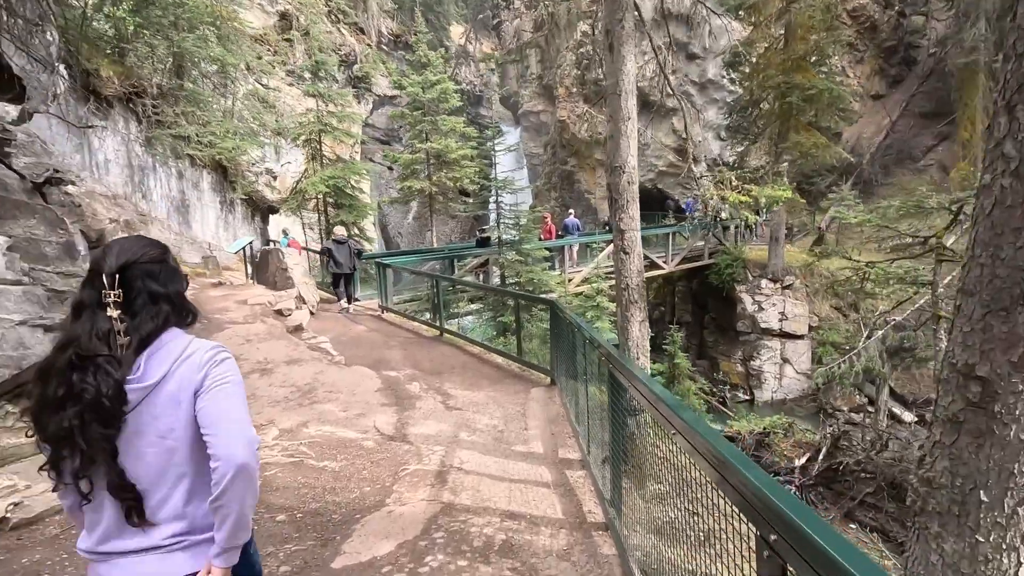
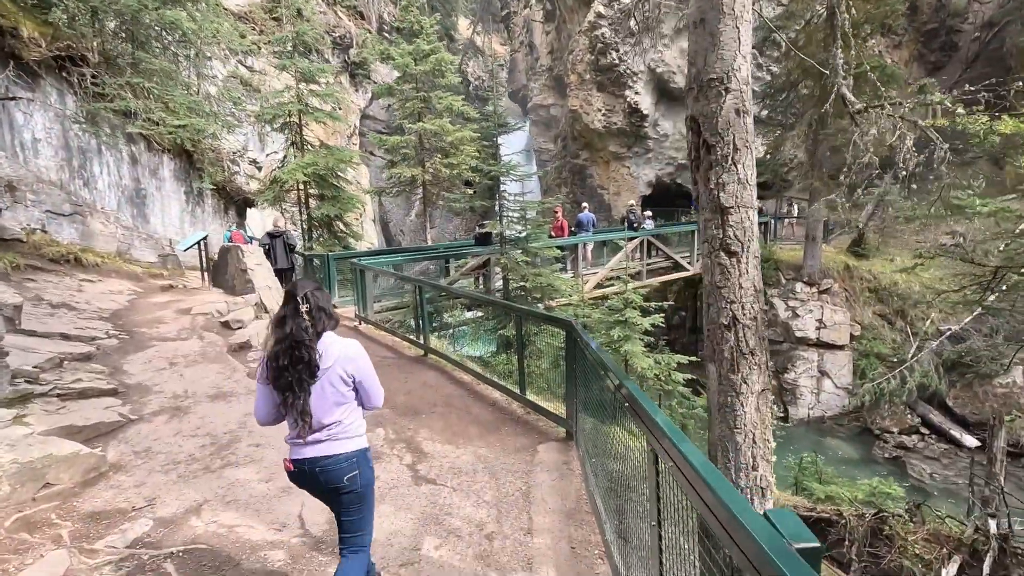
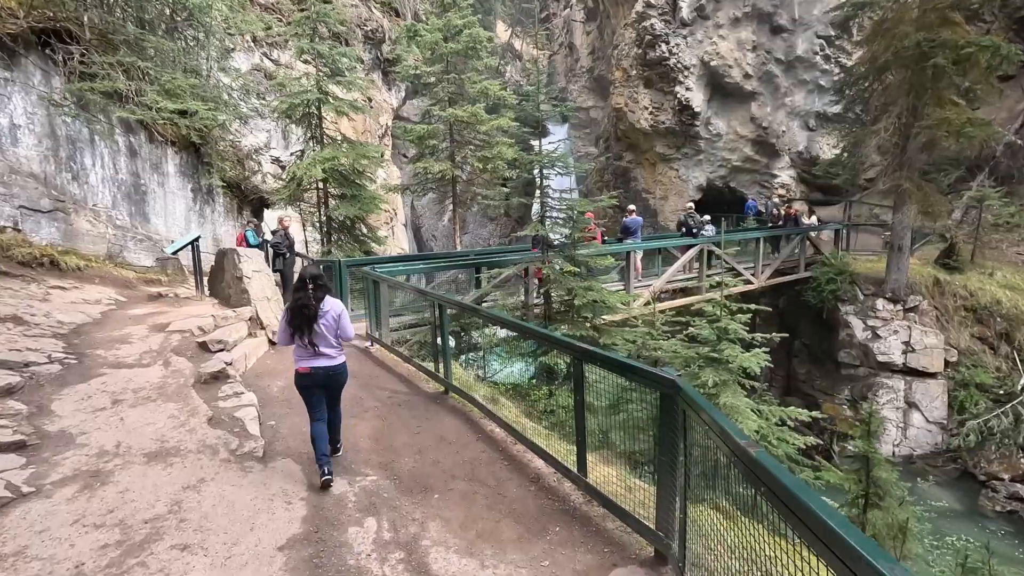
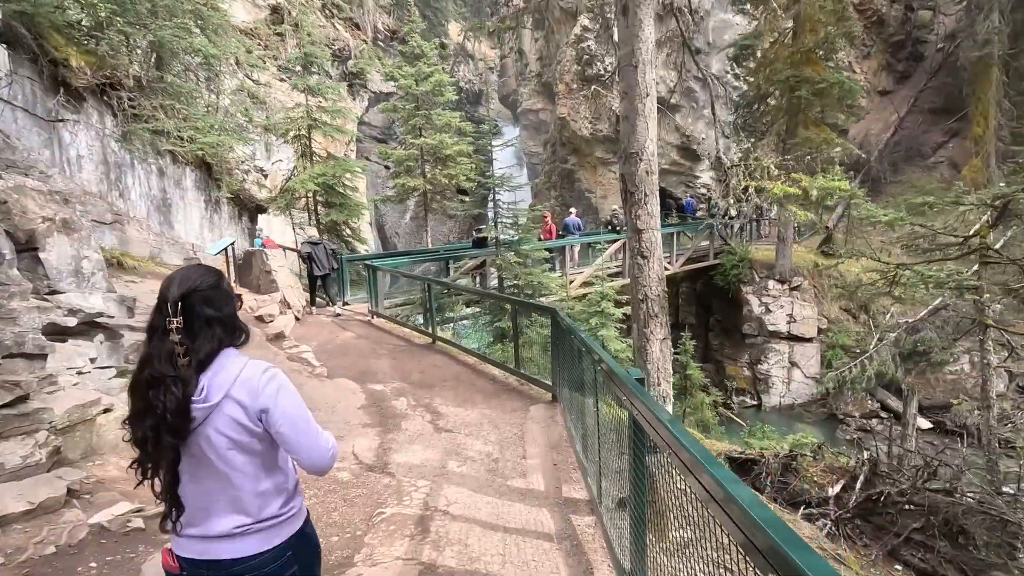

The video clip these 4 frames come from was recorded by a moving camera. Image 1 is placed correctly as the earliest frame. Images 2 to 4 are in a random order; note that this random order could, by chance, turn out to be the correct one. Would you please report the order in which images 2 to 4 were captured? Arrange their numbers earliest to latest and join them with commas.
4, 2, 3
